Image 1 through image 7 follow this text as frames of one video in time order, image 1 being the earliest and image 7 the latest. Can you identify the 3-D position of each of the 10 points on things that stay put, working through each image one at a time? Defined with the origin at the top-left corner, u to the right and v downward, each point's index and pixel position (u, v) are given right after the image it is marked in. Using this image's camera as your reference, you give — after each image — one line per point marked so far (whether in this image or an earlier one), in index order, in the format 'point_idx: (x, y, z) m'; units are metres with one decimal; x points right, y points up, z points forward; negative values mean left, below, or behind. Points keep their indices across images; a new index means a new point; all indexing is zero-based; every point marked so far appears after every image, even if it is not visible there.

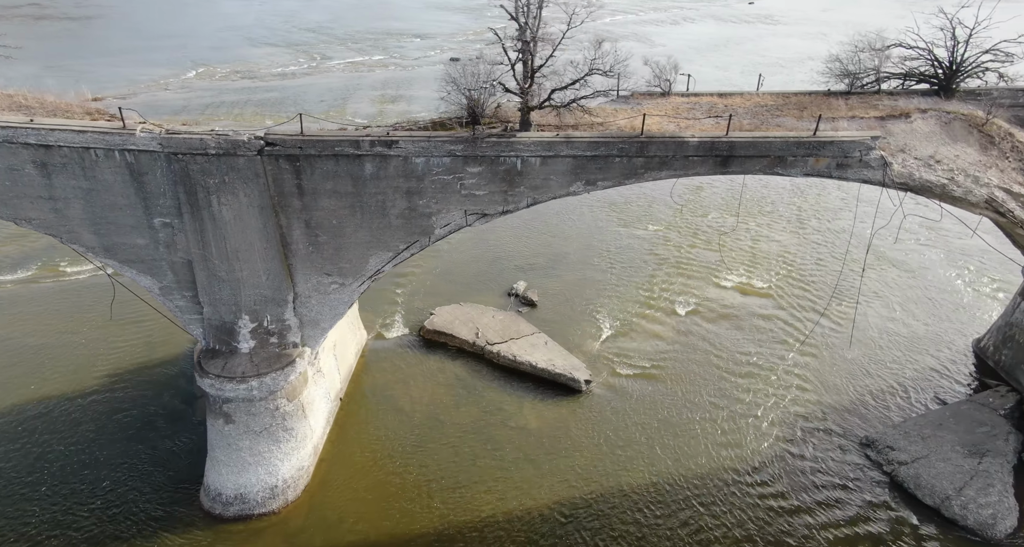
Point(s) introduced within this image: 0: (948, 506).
0: (+7.7, -4.1, +11.0) m
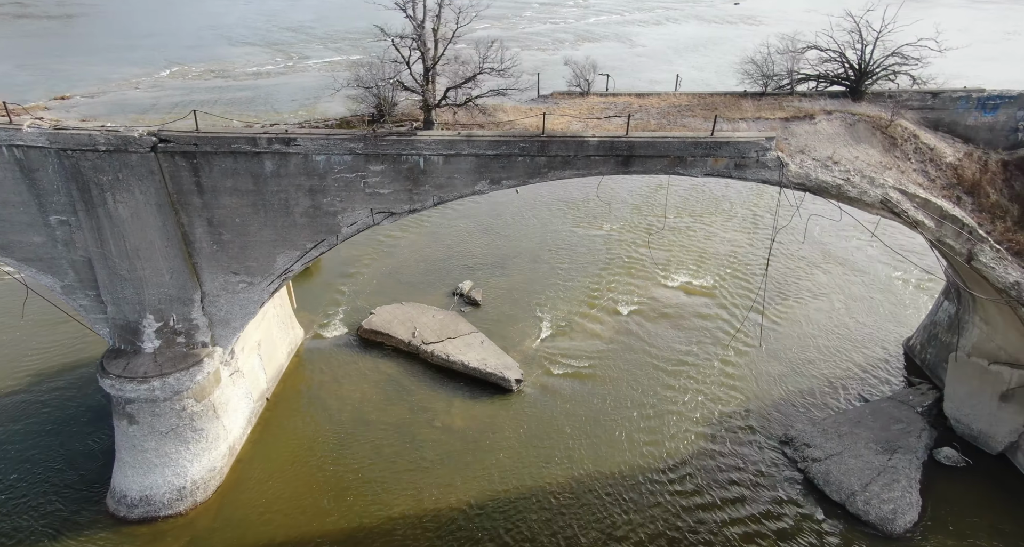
0: (+6.1, -4.1, +11.1) m
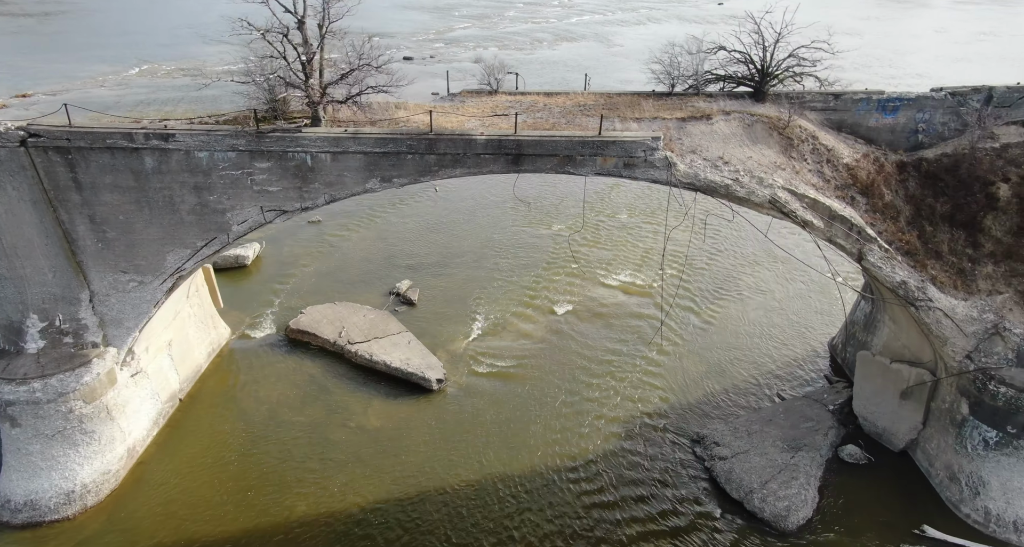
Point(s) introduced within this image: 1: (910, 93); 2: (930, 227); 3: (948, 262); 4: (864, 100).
0: (+4.3, -4.1, +11.2) m
1: (+7.7, +3.5, +11.9) m
2: (+7.6, +0.8, +11.2) m
3: (+7.7, +0.2, +11.0) m
4: (+6.9, +3.4, +12.1) m
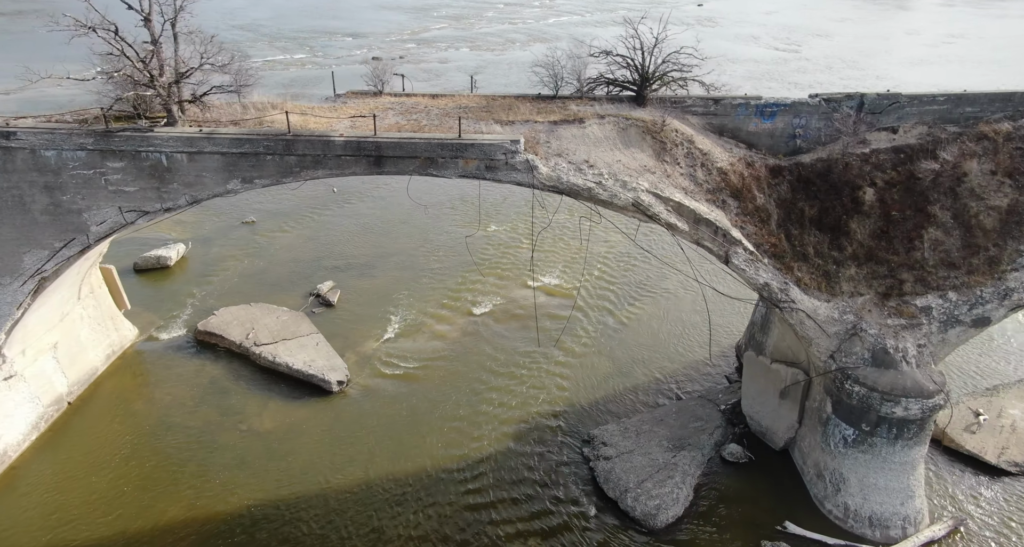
0: (+2.0, -4.1, +11.4) m
1: (+5.4, +3.4, +12.2) m
2: (+5.3, +0.8, +11.5) m
3: (+5.5, +0.2, +11.2) m
4: (+4.6, +3.4, +12.4) m
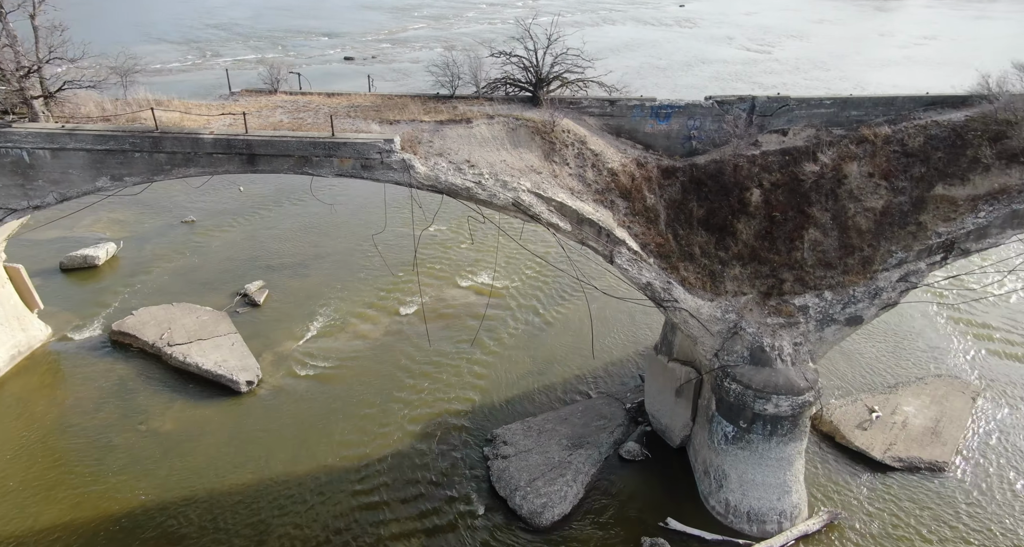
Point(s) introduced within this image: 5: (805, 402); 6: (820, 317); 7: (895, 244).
0: (0.0, -4.1, +11.4) m
1: (+3.3, +3.4, +12.4) m
2: (+3.3, +0.8, +11.6) m
3: (+3.5, +0.2, +11.4) m
4: (+2.5, +3.4, +12.5) m
5: (+4.9, -2.1, +10.3) m
6: (+5.4, -0.8, +10.8) m
7: (+6.6, +0.5, +10.7) m
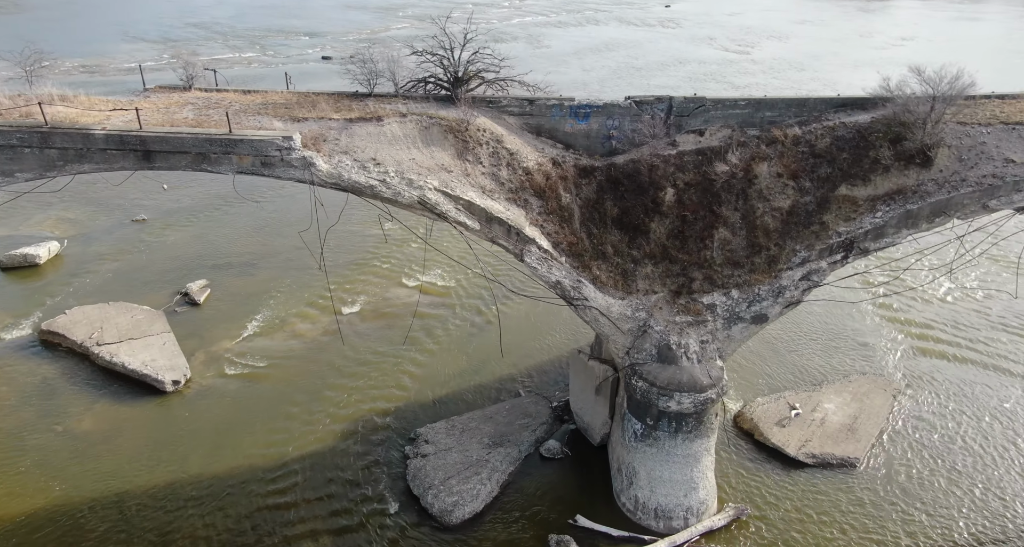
0: (-1.6, -4.1, +11.4) m
1: (+1.7, +3.5, +12.5) m
2: (+1.7, +0.8, +11.7) m
3: (+1.9, +0.2, +11.5) m
4: (+0.9, +3.4, +12.6) m
5: (+3.3, -2.1, +10.4) m
6: (+3.8, -0.7, +10.9) m
7: (+5.0, +0.5, +10.9) m
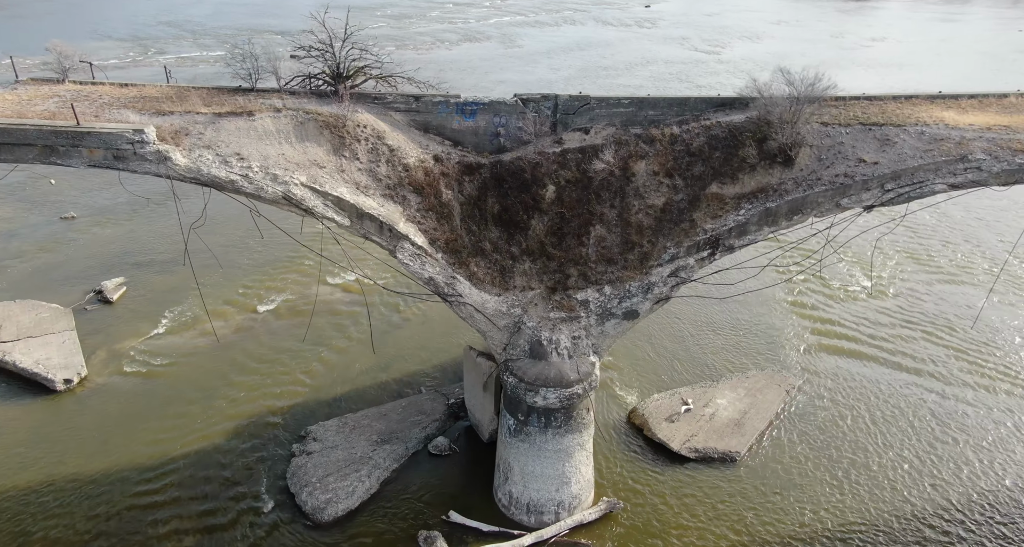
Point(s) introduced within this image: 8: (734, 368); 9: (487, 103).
0: (-3.9, -4.0, +11.3) m
1: (-0.6, +3.5, +12.5) m
2: (-0.6, +0.9, +11.7) m
3: (-0.4, +0.3, +11.5) m
4: (-1.4, +3.5, +12.6) m
5: (+1.1, -2.1, +10.5) m
6: (+1.5, -0.7, +11.0) m
7: (+2.8, +0.6, +11.0) m
8: (+5.7, -2.5, +16.1) m
9: (-0.5, +3.4, +12.5) m
